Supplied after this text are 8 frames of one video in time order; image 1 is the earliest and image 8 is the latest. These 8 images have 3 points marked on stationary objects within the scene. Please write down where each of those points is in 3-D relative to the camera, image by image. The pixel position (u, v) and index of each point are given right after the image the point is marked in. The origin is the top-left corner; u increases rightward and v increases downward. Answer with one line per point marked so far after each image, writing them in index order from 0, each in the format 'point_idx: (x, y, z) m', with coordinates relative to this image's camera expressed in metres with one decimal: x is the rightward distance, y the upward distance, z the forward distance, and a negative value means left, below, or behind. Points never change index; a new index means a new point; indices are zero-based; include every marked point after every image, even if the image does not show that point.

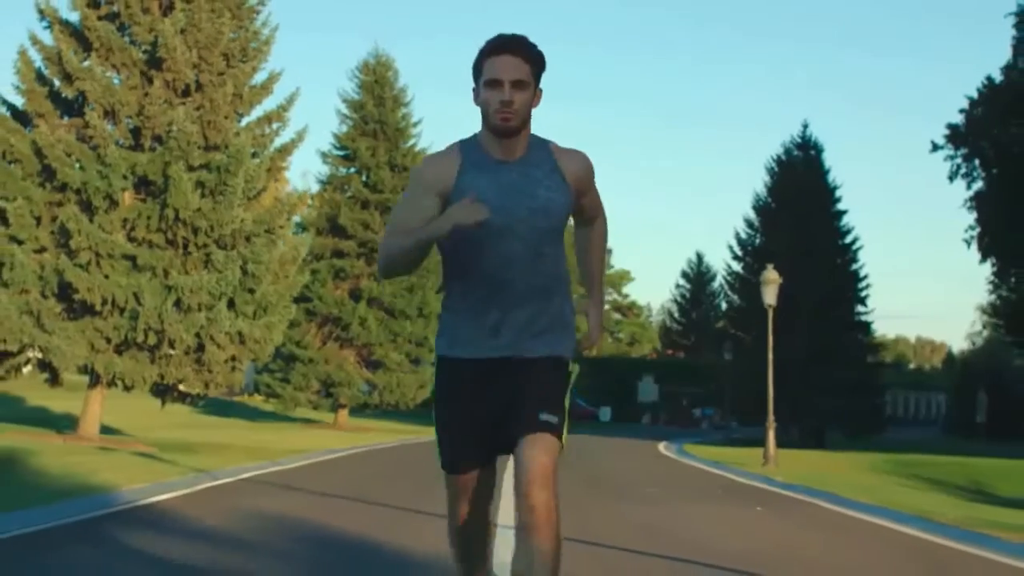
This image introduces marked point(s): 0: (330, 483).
0: (-2.2, -2.5, +18.0) m
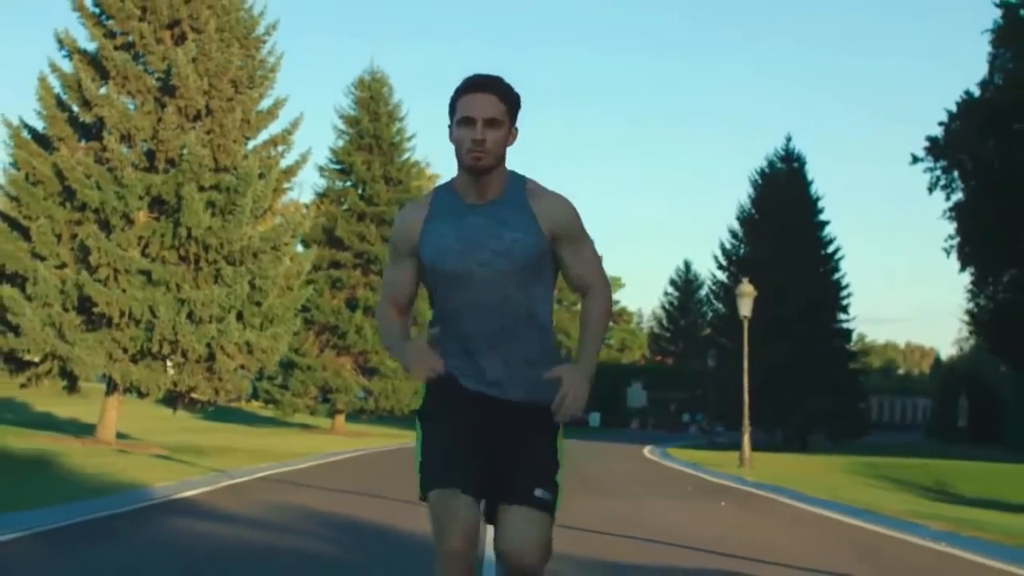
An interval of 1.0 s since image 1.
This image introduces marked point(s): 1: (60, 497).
0: (-2.4, -2.7, +19.8) m
1: (-5.3, -2.4, +16.6) m
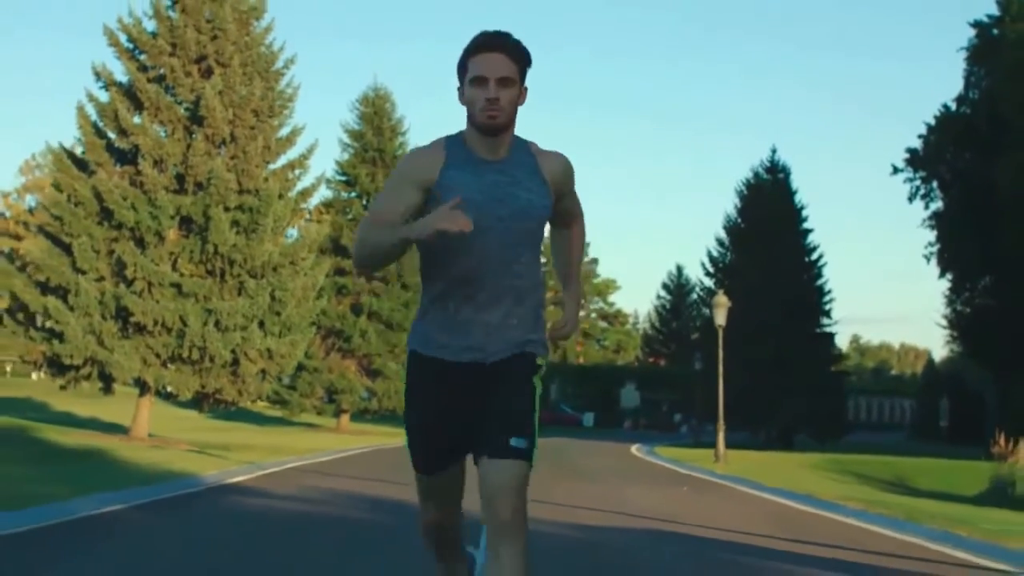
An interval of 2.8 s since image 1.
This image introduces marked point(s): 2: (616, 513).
0: (-2.5, -3.0, +22.9) m
1: (-5.4, -2.7, +19.6) m
2: (+1.3, -2.7, +16.6) m
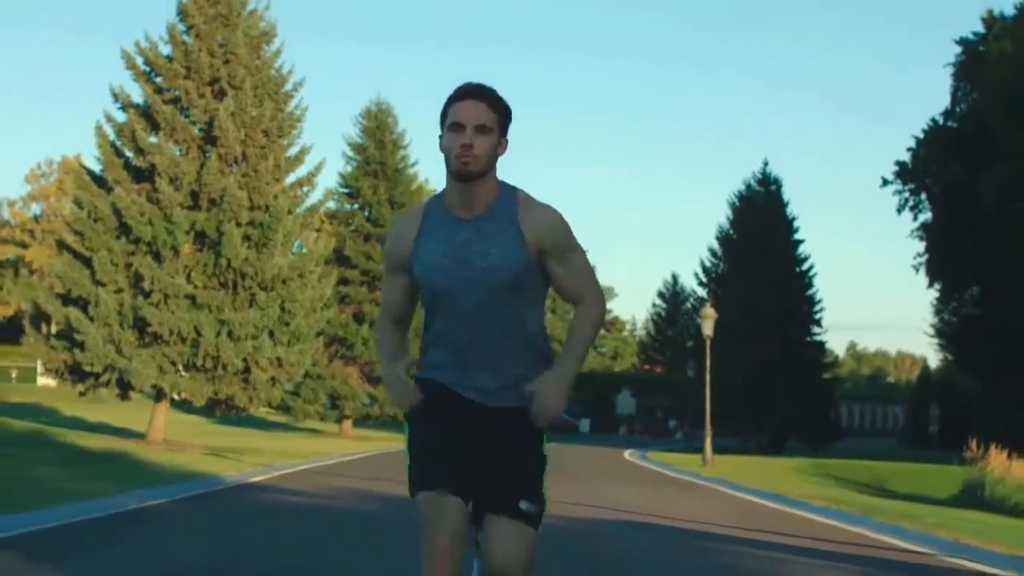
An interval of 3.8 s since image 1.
0: (-2.5, -3.2, +24.6) m
1: (-5.4, -2.9, +21.4) m
2: (+1.2, -2.9, +18.4) m
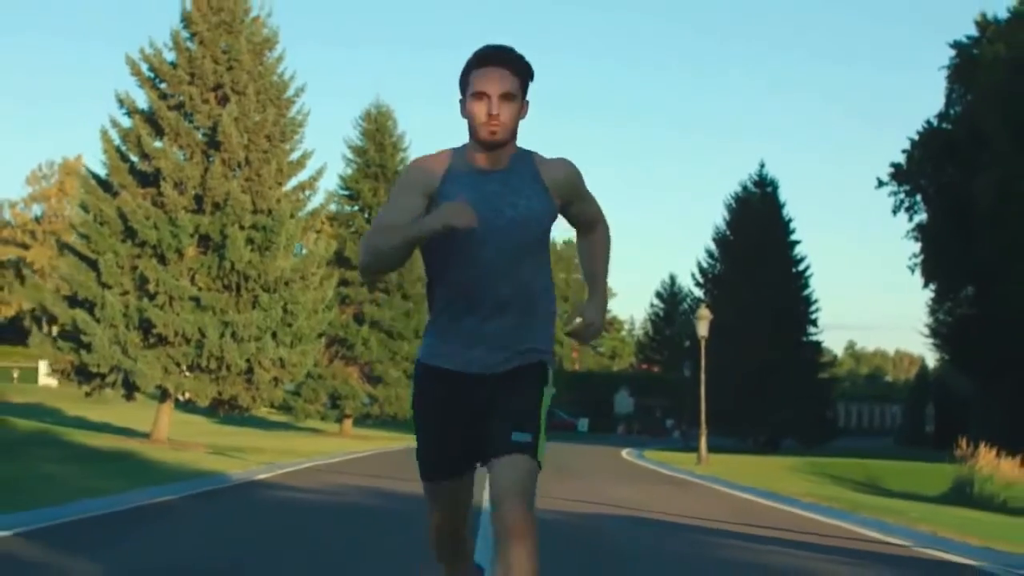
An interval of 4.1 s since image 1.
0: (-2.6, -3.3, +25.2) m
1: (-5.5, -3.0, +22.0) m
2: (+1.2, -3.0, +19.0) m
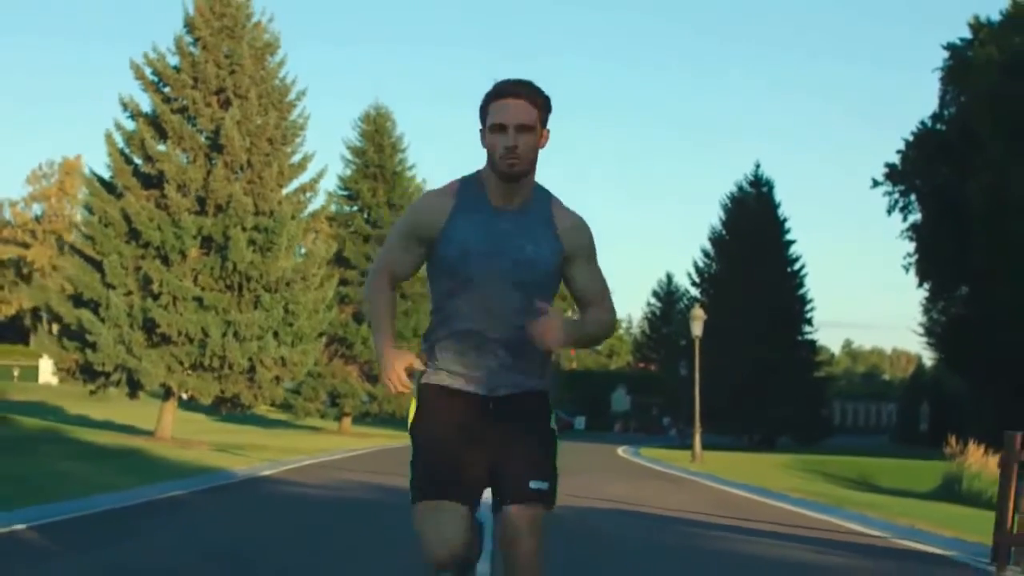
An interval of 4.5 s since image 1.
0: (-2.6, -3.3, +25.9) m
1: (-5.5, -3.0, +22.6) m
2: (+1.1, -3.0, +19.6) m
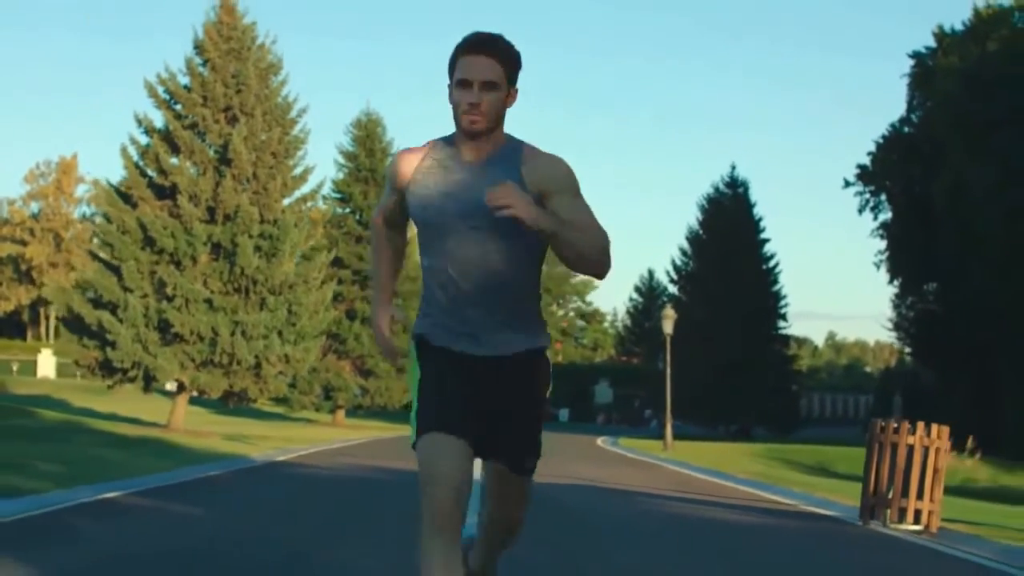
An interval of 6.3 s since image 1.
0: (-2.9, -3.4, +28.9) m
1: (-5.8, -3.2, +25.7) m
2: (+0.9, -3.1, +22.7) m
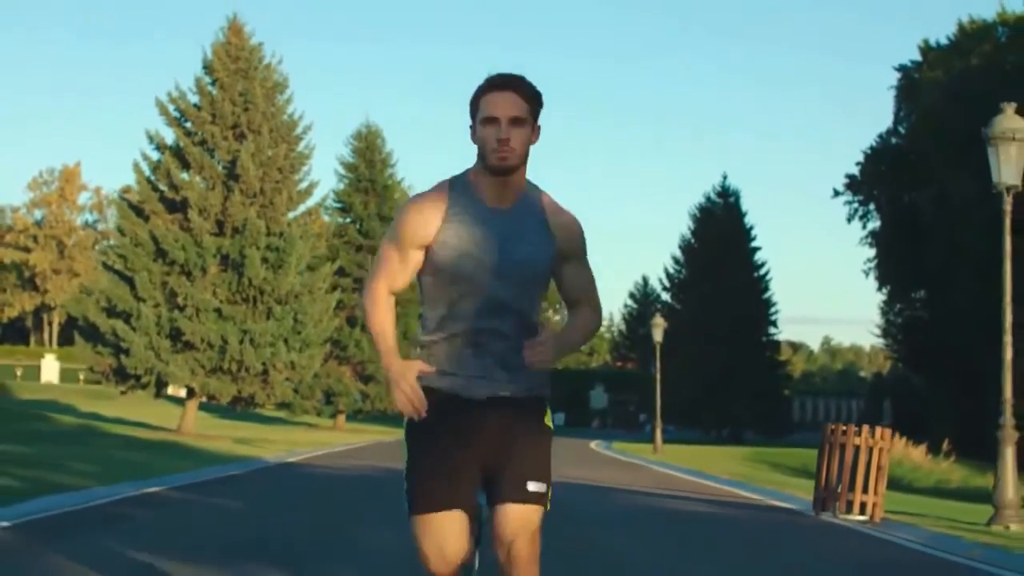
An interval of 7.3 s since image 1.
0: (-3.0, -3.7, +30.7) m
1: (-5.9, -3.4, +27.4) m
2: (+0.8, -3.4, +24.5) m
